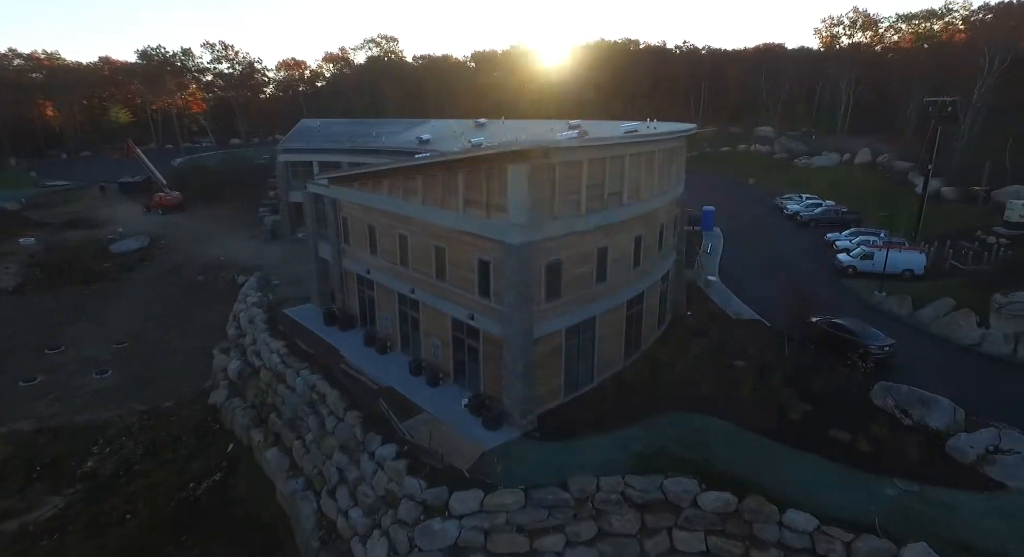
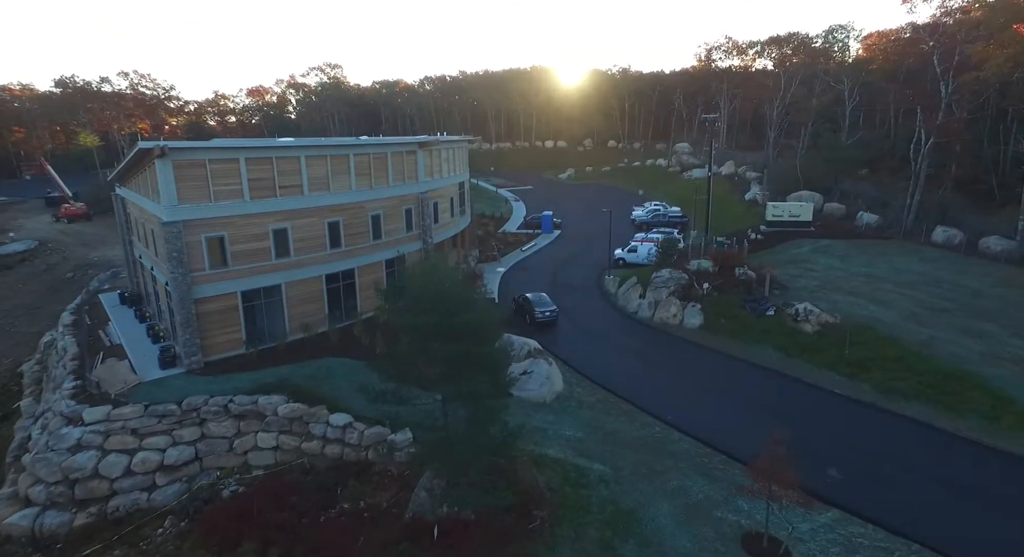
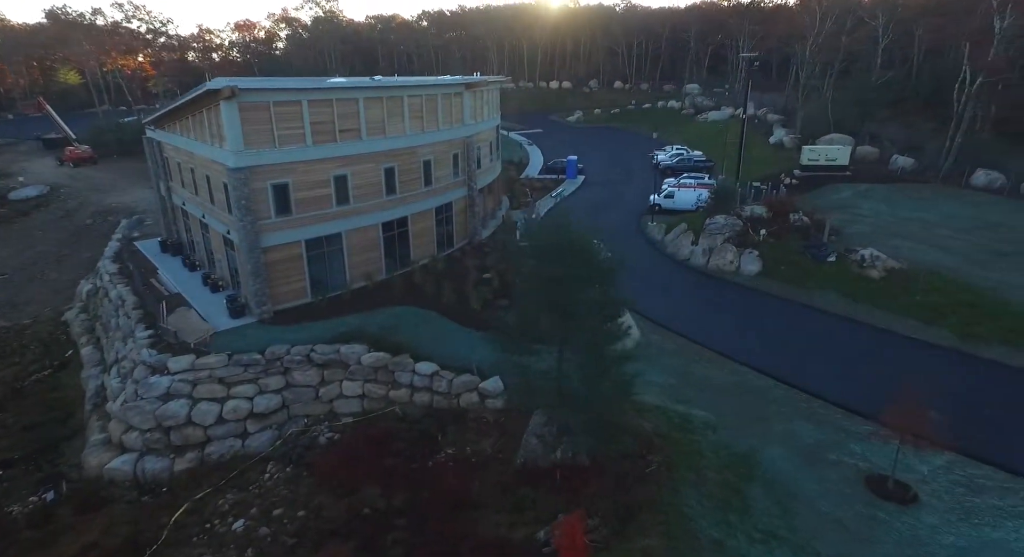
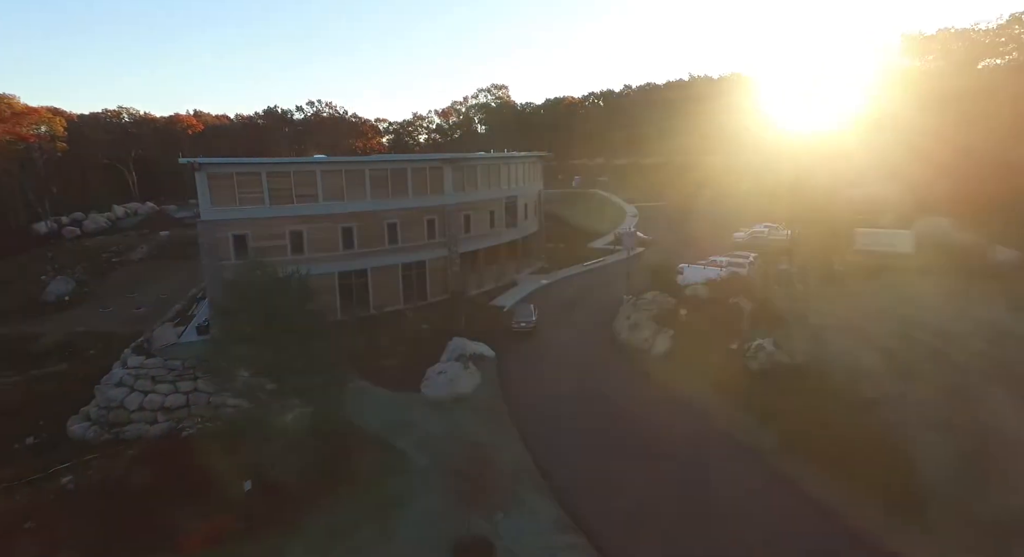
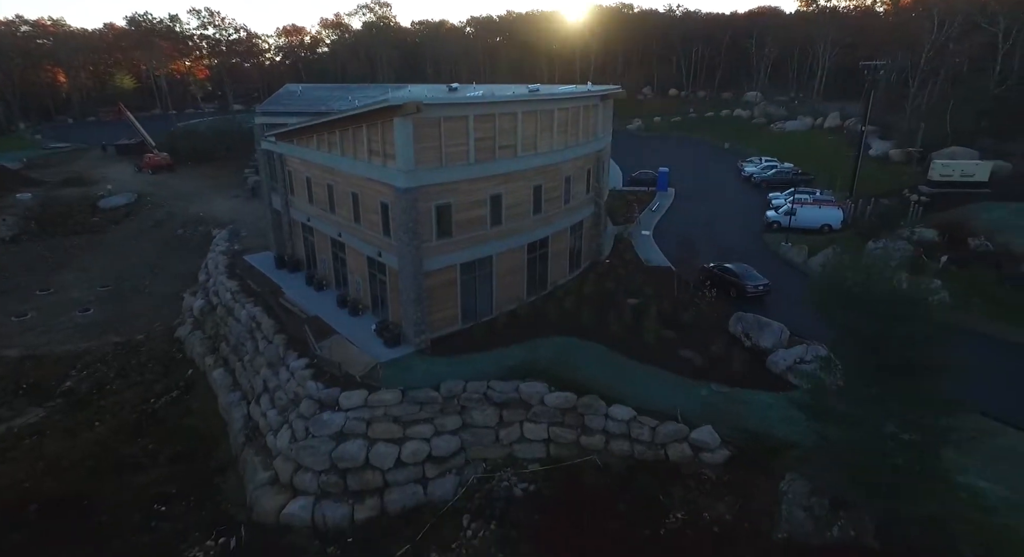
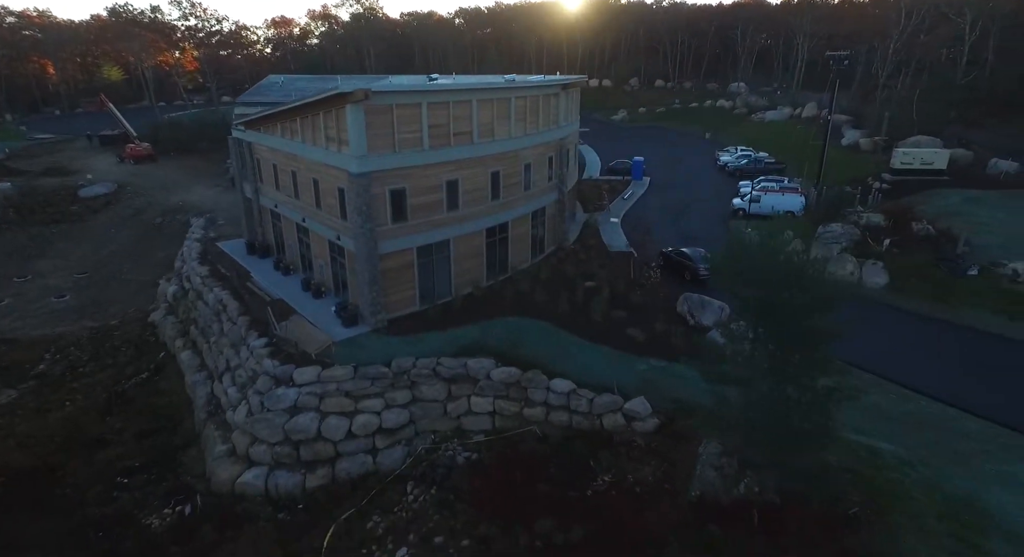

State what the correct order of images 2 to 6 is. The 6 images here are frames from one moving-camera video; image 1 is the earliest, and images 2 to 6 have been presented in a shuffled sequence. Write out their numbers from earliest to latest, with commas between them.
5, 6, 3, 2, 4
